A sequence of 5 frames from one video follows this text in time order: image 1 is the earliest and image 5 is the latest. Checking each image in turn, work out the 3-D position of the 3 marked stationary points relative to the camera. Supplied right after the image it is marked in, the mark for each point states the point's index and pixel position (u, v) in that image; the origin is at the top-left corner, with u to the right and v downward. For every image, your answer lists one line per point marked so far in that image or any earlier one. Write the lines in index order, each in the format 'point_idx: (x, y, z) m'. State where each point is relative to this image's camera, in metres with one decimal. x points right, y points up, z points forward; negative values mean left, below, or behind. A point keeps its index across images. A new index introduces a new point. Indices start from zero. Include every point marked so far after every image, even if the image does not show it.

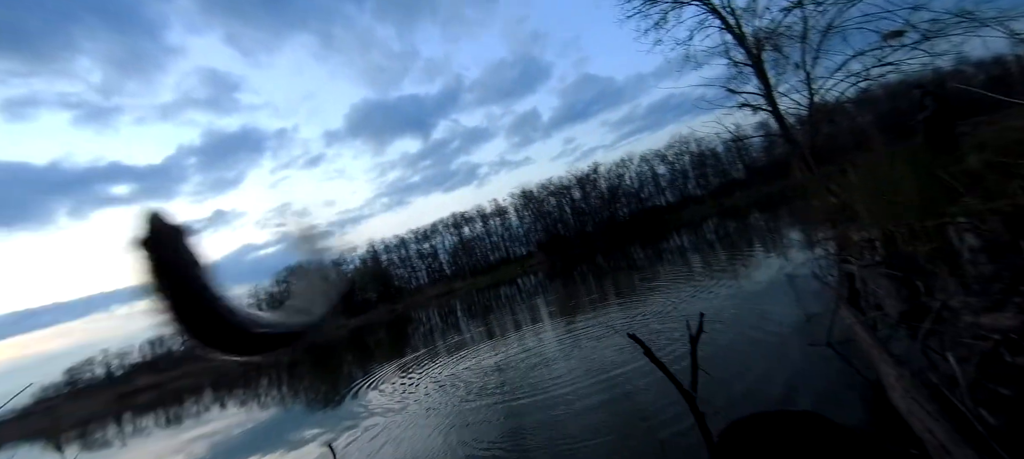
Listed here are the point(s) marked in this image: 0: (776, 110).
0: (+5.7, +2.6, +10.2) m
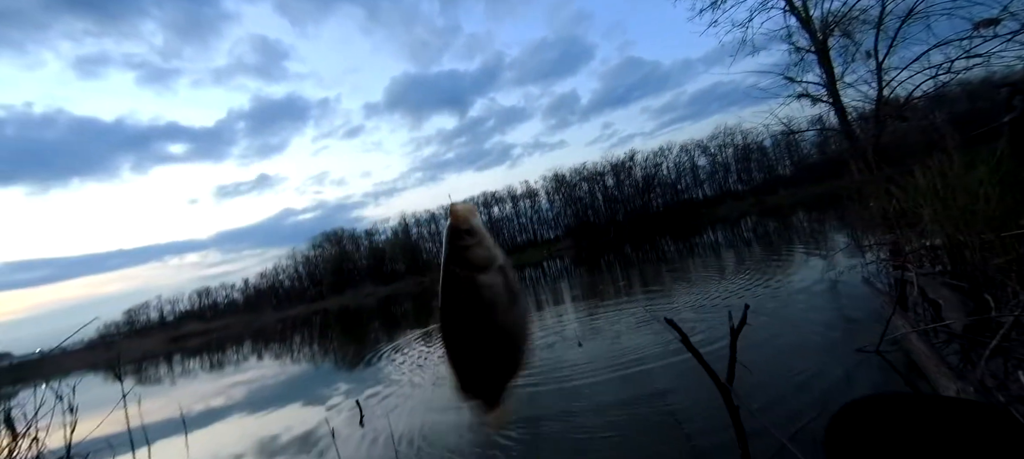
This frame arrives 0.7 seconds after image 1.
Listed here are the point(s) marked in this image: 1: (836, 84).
0: (+6.8, +2.7, +9.9) m
1: (+6.6, +3.0, +9.6) m
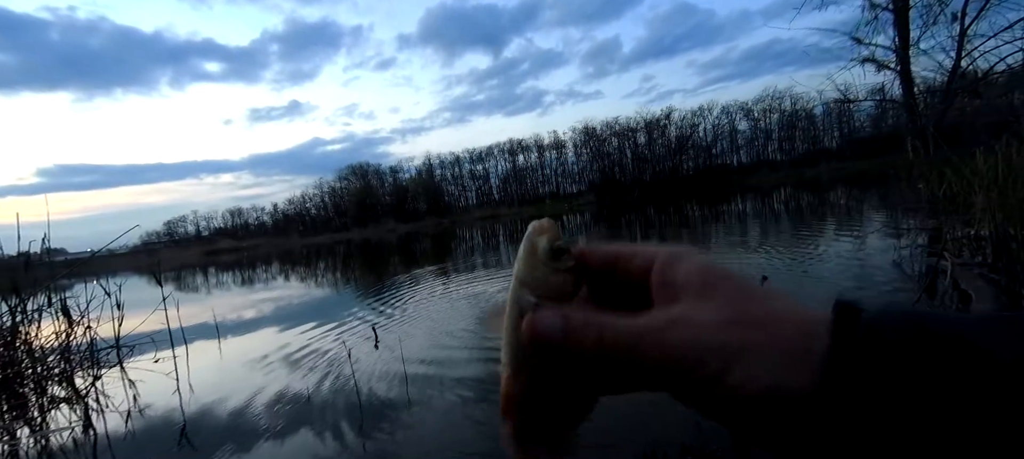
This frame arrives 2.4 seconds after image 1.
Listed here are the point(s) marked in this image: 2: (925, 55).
0: (+7.8, +3.2, +9.3) m
1: (+7.6, +3.4, +9.0) m
2: (+6.9, +2.9, +7.9) m
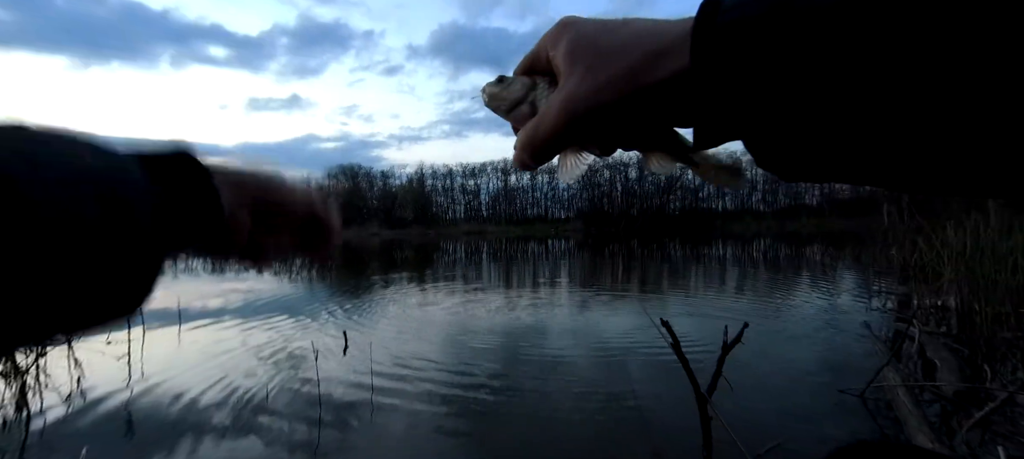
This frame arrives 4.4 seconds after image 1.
0: (+7.7, +1.8, +9.6) m
1: (+7.5, +2.1, +9.3) m
2: (+6.9, +1.8, +8.1) m
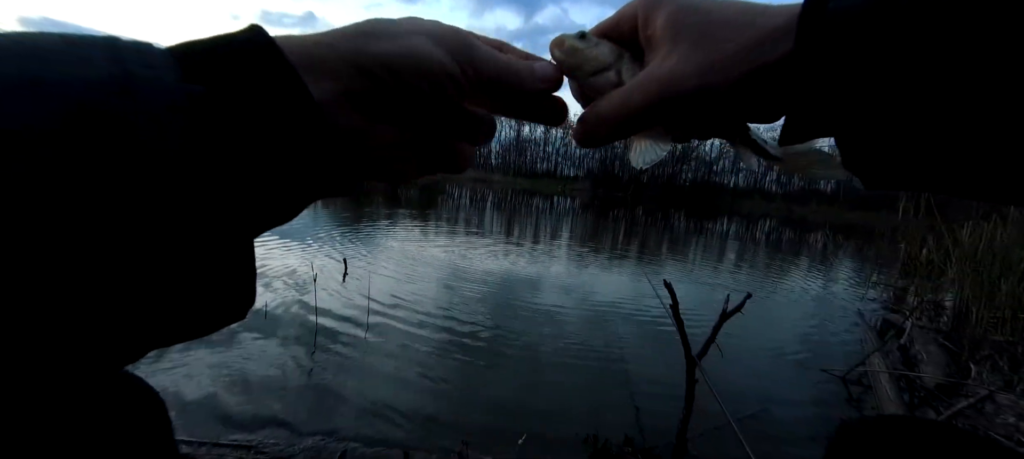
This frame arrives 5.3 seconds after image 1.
0: (+8.1, +2.0, +9.4) m
1: (+8.0, +2.3, +9.0) m
2: (+7.3, +1.9, +7.9) m
